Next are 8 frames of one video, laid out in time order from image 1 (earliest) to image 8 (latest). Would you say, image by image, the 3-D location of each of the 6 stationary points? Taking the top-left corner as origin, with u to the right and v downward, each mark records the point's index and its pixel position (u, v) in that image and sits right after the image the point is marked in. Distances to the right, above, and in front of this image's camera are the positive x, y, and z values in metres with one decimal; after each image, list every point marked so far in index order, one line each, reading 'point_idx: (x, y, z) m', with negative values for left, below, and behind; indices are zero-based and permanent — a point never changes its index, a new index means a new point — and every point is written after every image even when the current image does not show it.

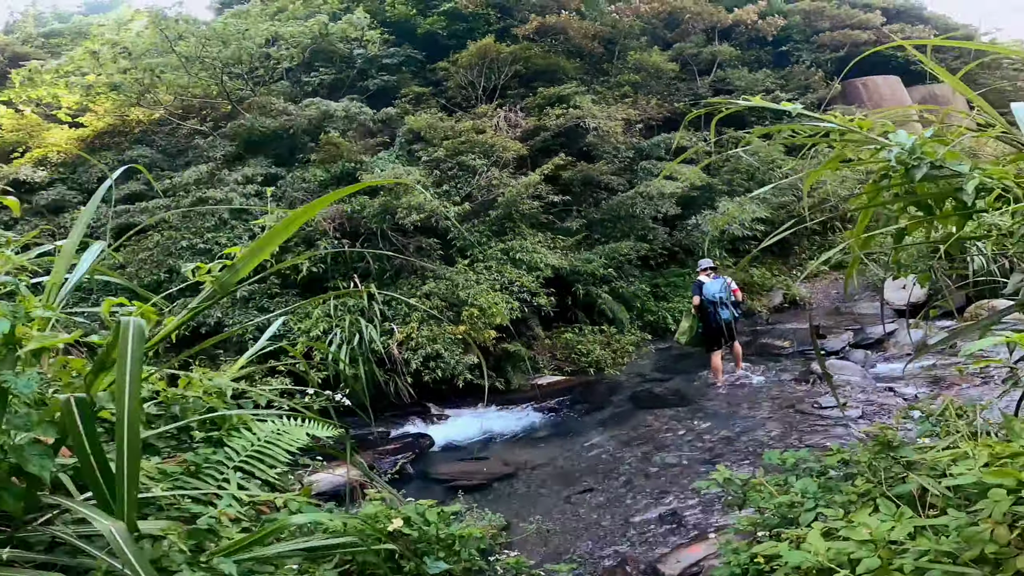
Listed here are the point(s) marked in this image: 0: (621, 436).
0: (+1.6, -2.2, +7.5) m
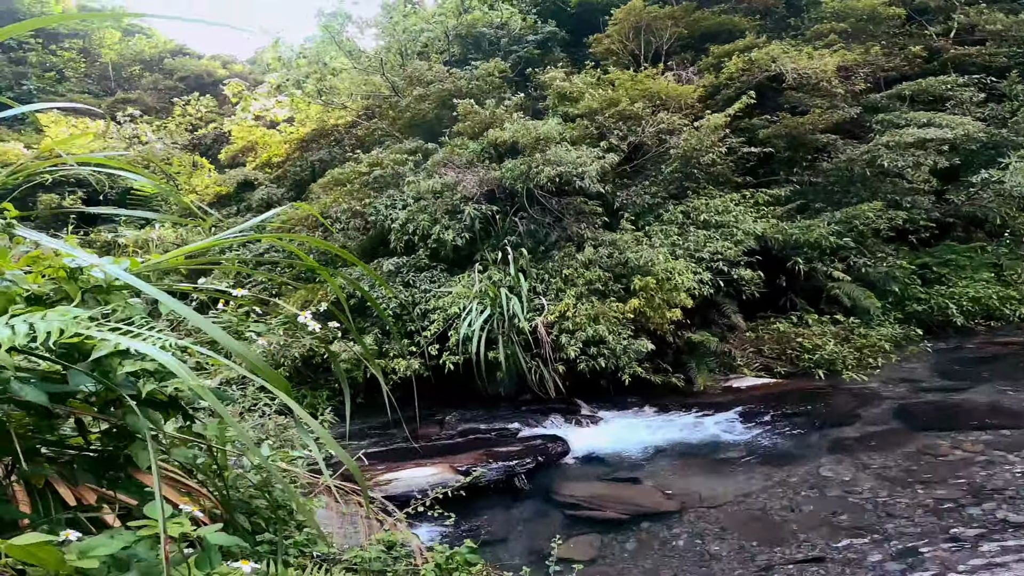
0: (+3.2, -1.6, +4.4) m
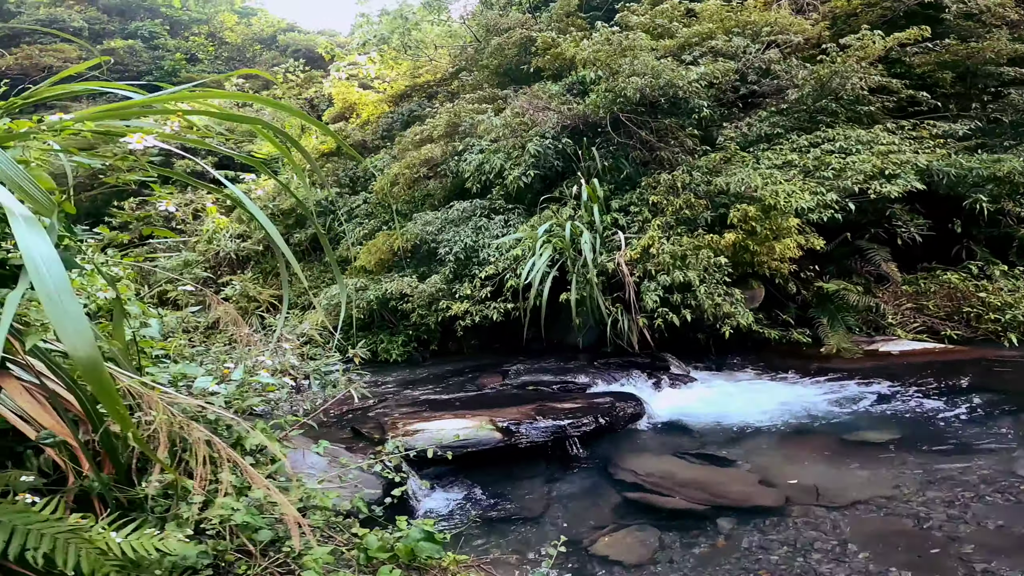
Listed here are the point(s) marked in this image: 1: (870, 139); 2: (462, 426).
0: (+3.4, -1.1, +2.9) m
1: (+4.4, +1.8, +6.1) m
2: (-0.4, -1.0, +3.5) m
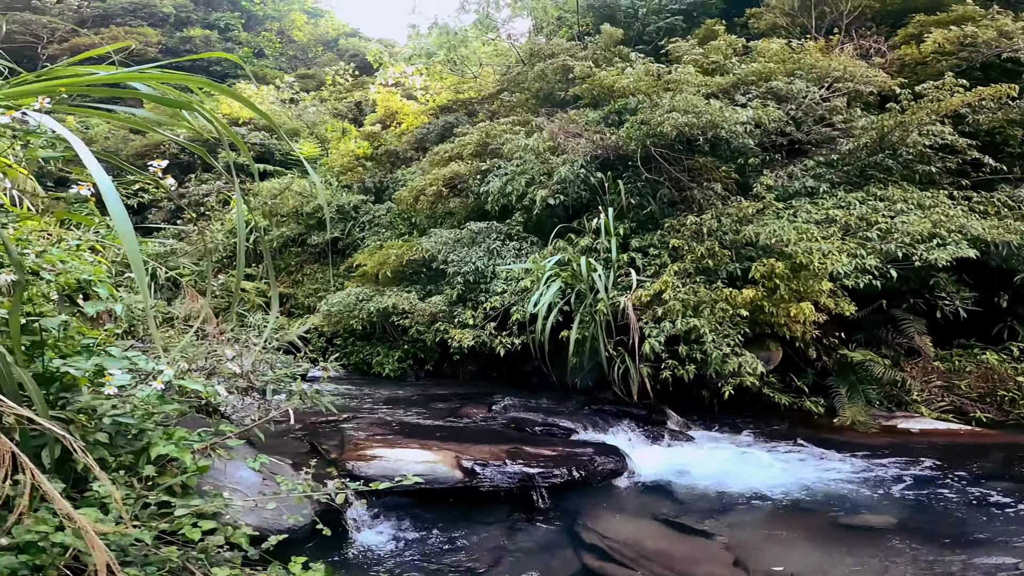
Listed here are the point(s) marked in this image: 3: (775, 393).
0: (+3.1, -1.7, +2.5) m
1: (+4.6, +1.0, +5.7) m
2: (-0.6, -1.1, +3.4) m
3: (+2.5, -0.9, +4.8) m
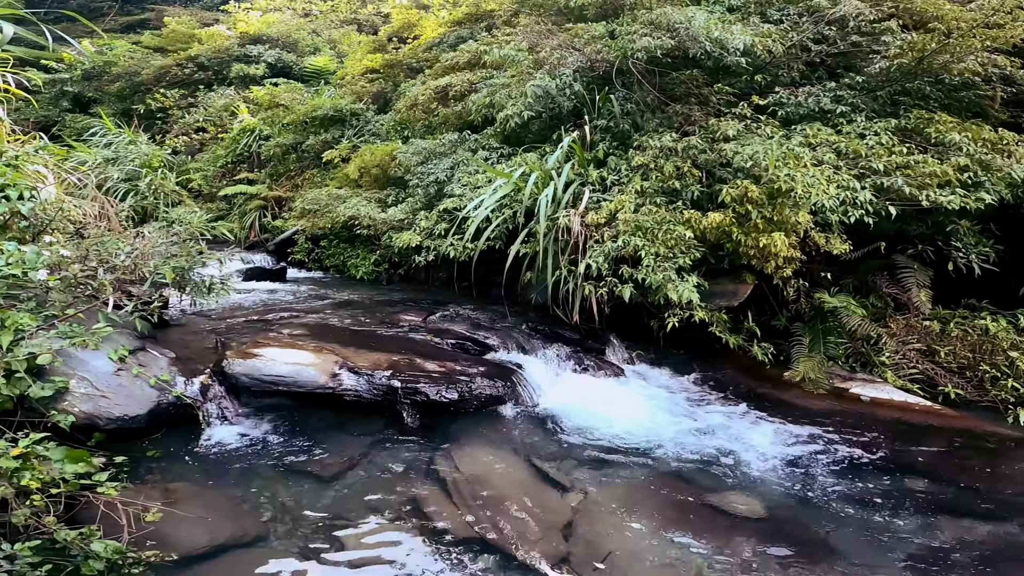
0: (+2.1, -1.4, +2.1) m
1: (+4.2, +1.4, +4.7) m
2: (-1.4, -0.5, +3.4) m
3: (+1.9, -0.4, +4.4) m
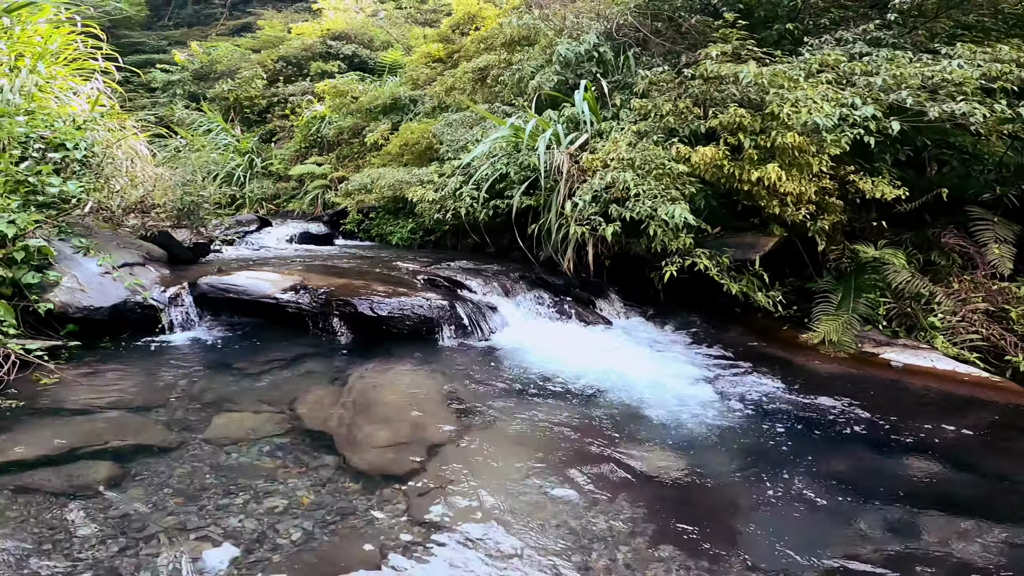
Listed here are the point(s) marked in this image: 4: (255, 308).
0: (+1.4, -1.0, +1.5) m
1: (+4.1, +1.7, +3.7) m
2: (-1.8, 0.0, +3.5) m
3: (+1.7, 0.0, +3.8) m
4: (-1.7, -0.2, +3.4) m
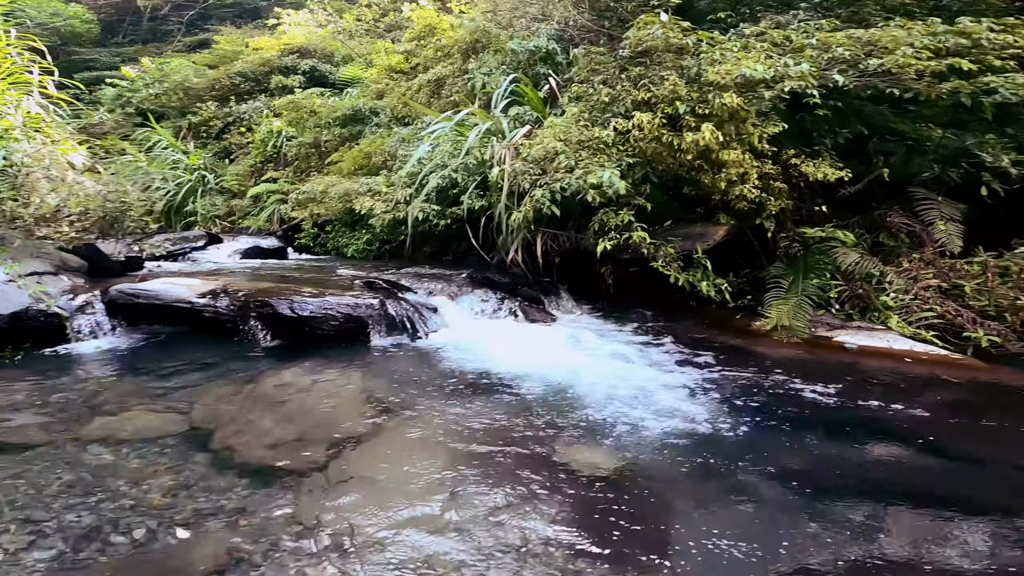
0: (+1.1, -0.8, +1.3) m
1: (+3.6, +1.8, +3.7) m
2: (-2.2, 0.0, +3.3) m
3: (+1.3, 0.0, +3.6) m
4: (-2.1, -0.2, +3.2) m
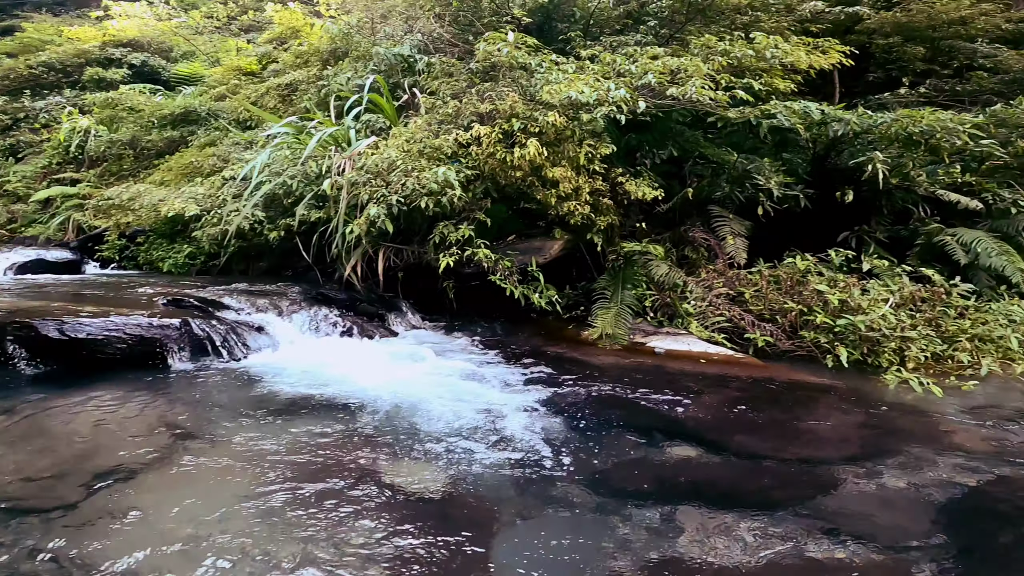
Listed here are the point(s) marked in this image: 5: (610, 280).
0: (+0.4, -0.9, +1.4) m
1: (+2.4, +1.8, +4.3) m
2: (-3.2, -0.2, +2.7) m
3: (+0.1, 0.0, +3.7) m
4: (-3.1, -0.4, +2.6) m
5: (+0.8, 0.0, +3.7) m
